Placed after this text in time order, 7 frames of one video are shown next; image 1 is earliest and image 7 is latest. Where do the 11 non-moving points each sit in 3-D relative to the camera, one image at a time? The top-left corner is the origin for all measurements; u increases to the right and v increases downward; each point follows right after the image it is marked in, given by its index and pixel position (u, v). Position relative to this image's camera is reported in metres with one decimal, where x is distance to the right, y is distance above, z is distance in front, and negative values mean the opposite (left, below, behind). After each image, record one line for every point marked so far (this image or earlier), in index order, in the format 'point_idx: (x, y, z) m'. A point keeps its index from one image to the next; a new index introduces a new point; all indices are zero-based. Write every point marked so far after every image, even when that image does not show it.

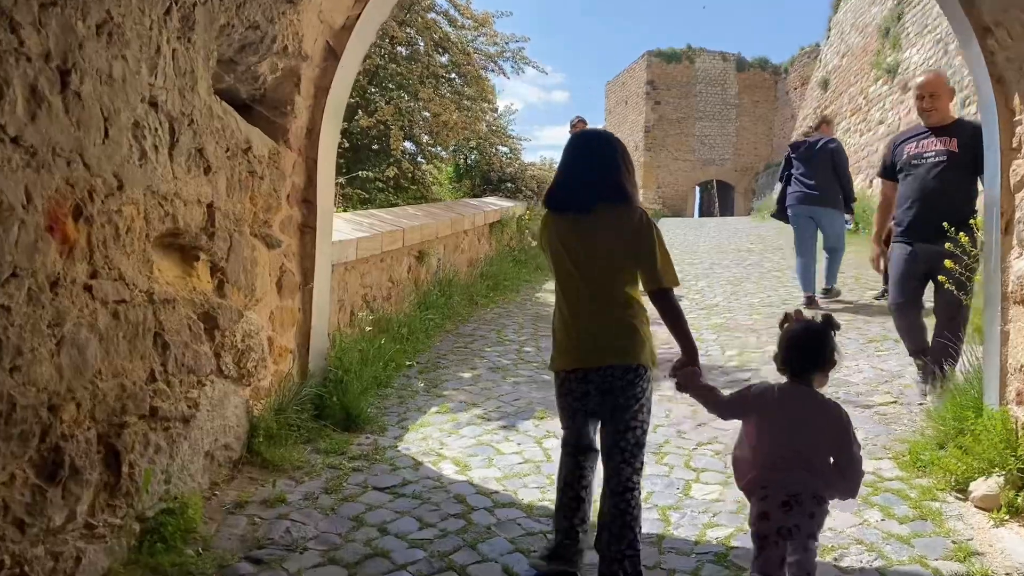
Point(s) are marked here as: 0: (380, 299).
0: (-0.8, -0.1, +5.1) m
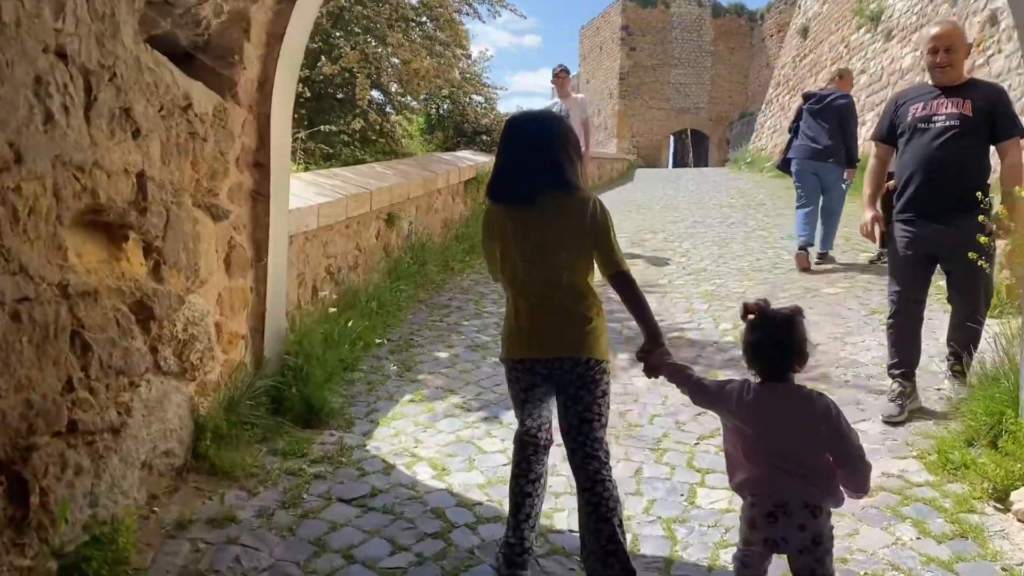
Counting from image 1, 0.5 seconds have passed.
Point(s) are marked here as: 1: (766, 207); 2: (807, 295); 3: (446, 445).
0: (-0.9, +0.1, +4.6) m
1: (+3.2, +1.0, +11.4) m
2: (+1.8, 0.0, +5.6) m
3: (-0.2, -0.6, +3.2) m
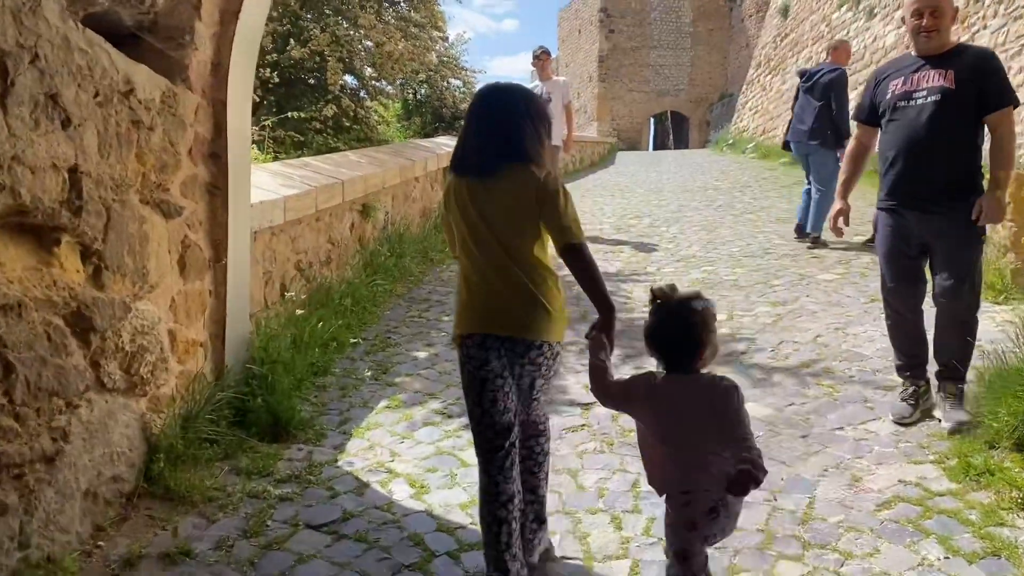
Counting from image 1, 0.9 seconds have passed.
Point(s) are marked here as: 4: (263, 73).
0: (-1.0, +0.1, +4.4) m
1: (+3.0, +1.2, +11.2) m
2: (+1.7, 0.0, +5.4) m
3: (-0.3, -0.6, +3.0) m
4: (-1.7, +1.5, +6.2) m
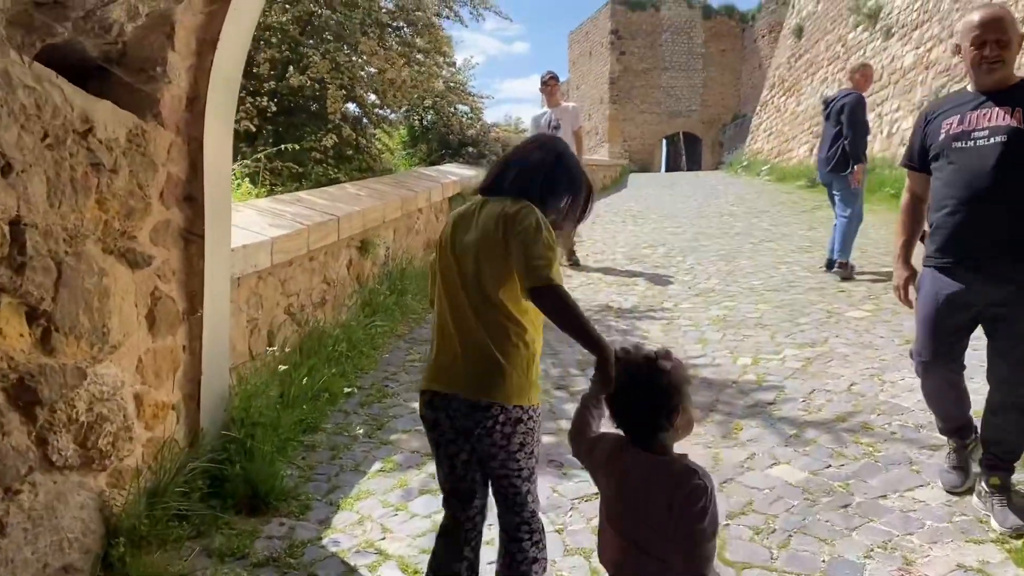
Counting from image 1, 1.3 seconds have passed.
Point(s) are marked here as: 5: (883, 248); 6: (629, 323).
0: (-0.9, -0.1, +4.1) m
1: (+3.1, +0.9, +10.9) m
2: (+1.8, -0.2, +5.0) m
3: (-0.3, -0.7, +2.7) m
4: (-1.7, +1.3, +6.0) m
5: (+3.1, +0.3, +7.6) m
6: (+0.7, -0.2, +5.3) m
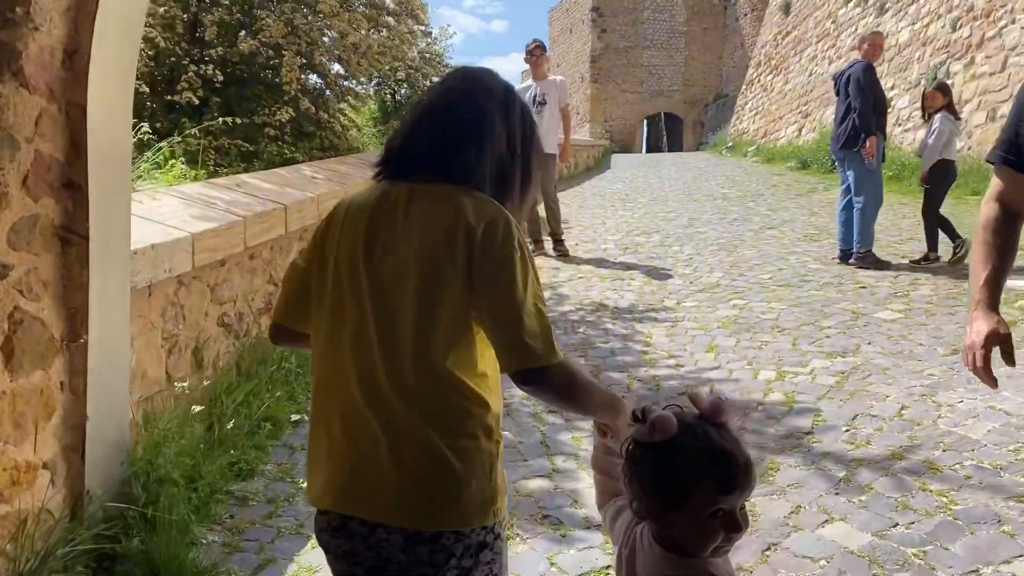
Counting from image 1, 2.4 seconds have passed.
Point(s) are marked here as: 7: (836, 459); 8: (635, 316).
0: (-1.0, -0.1, +3.4) m
1: (+2.9, +1.0, +10.2) m
2: (+1.7, -0.2, +4.4) m
3: (-0.3, -0.8, +2.0) m
4: (-1.8, +1.3, +5.2) m
5: (+3.0, +0.4, +7.0) m
6: (+0.6, -0.2, +4.6) m
7: (+1.1, -0.6, +2.9) m
8: (+0.7, -0.1, +4.8) m
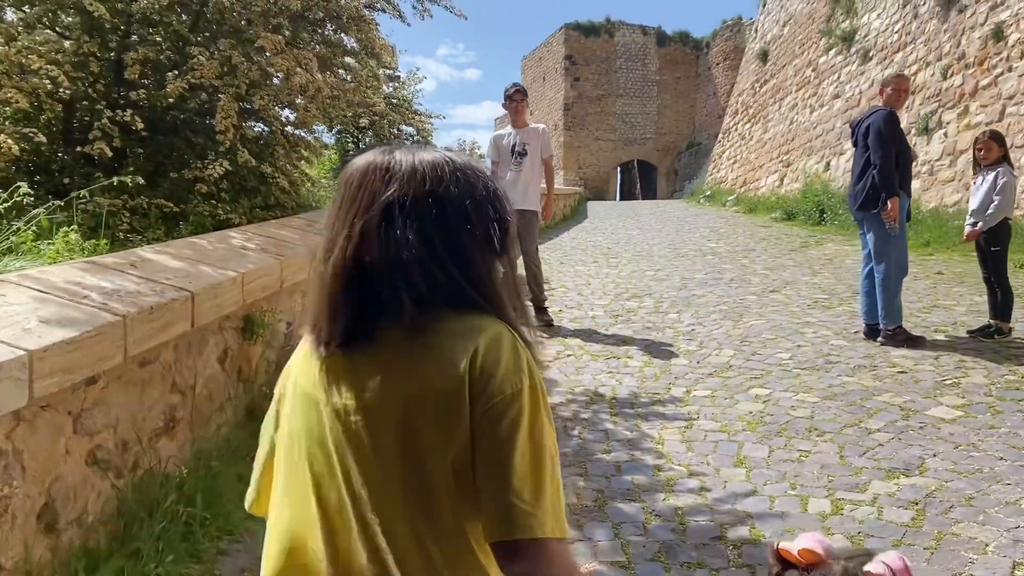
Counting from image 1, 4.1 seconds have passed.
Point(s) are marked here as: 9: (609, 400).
0: (-1.0, -0.4, +2.5) m
1: (+2.6, +0.3, +9.5) m
2: (+1.6, -0.6, +3.6) m
3: (-0.3, -1.0, +1.1) m
4: (-1.9, +0.9, +4.4) m
5: (+2.8, -0.1, +6.2) m
6: (+0.5, -0.6, +3.8) m
7: (+1.0, -0.9, +2.1) m
8: (+0.6, -0.5, +4.0) m
9: (+0.5, -0.5, +4.2) m
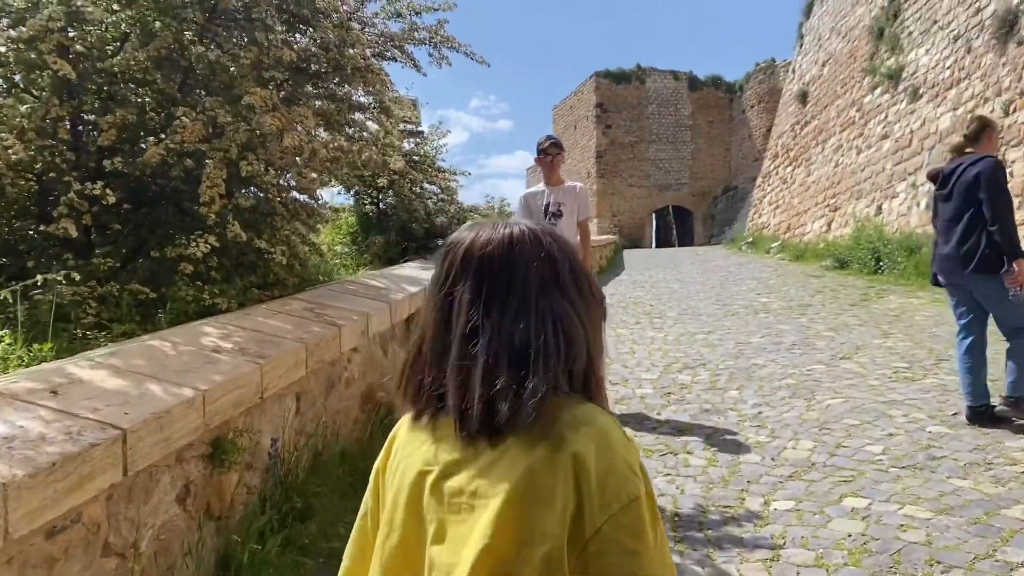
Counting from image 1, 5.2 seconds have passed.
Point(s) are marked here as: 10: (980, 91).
0: (-1.0, -0.7, +1.8) m
1: (+3.0, -0.2, +8.7) m
2: (+1.7, -0.9, +2.8) m
3: (-0.3, -1.3, +0.4) m
4: (-1.8, +0.4, +3.8) m
5: (+3.1, -0.5, +5.4) m
6: (+0.6, -0.9, +3.0) m
7: (+1.1, -1.1, +1.3) m
8: (+0.7, -0.9, +3.2) m
9: (+0.6, -0.9, +3.4) m
10: (+6.4, +2.7, +12.3) m
